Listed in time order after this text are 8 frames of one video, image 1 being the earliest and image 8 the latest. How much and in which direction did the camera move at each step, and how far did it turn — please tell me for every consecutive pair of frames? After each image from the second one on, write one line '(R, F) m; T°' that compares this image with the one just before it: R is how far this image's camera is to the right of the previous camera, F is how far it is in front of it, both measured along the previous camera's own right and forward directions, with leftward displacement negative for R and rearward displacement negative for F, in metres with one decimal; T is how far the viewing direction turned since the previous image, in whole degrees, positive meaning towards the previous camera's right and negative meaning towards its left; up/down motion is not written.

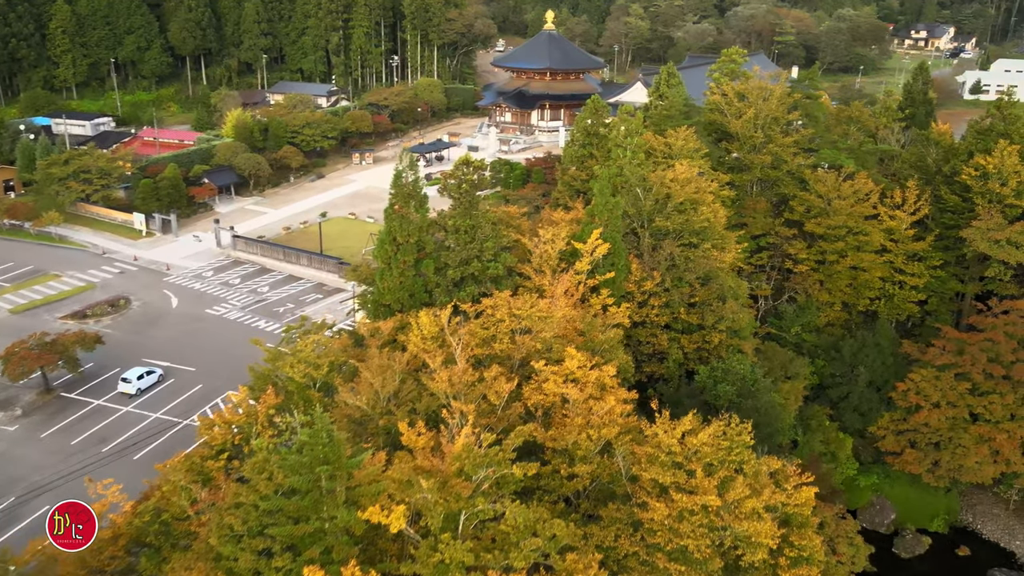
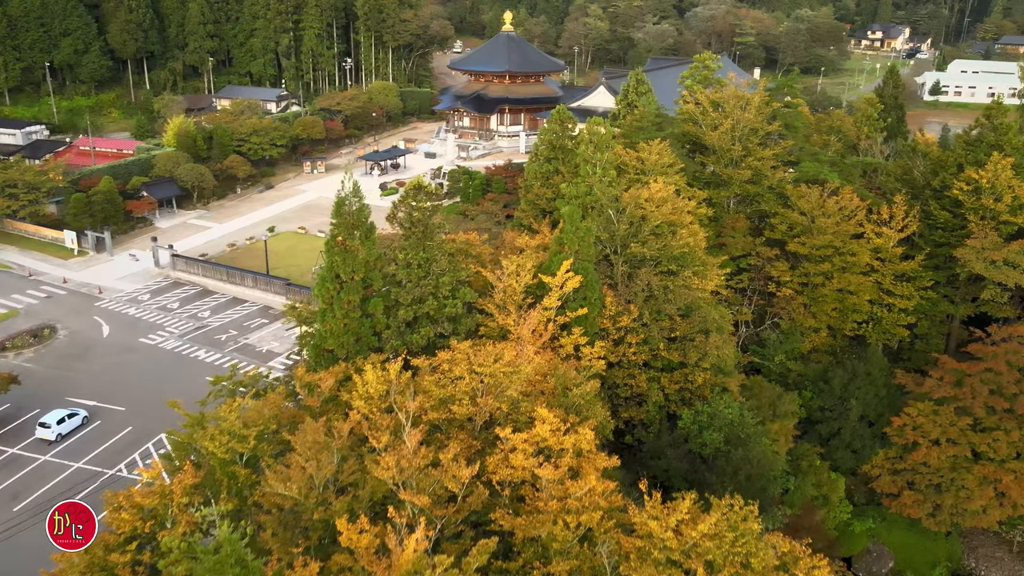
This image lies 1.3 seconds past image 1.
(0.0, +1.8) m; +3°
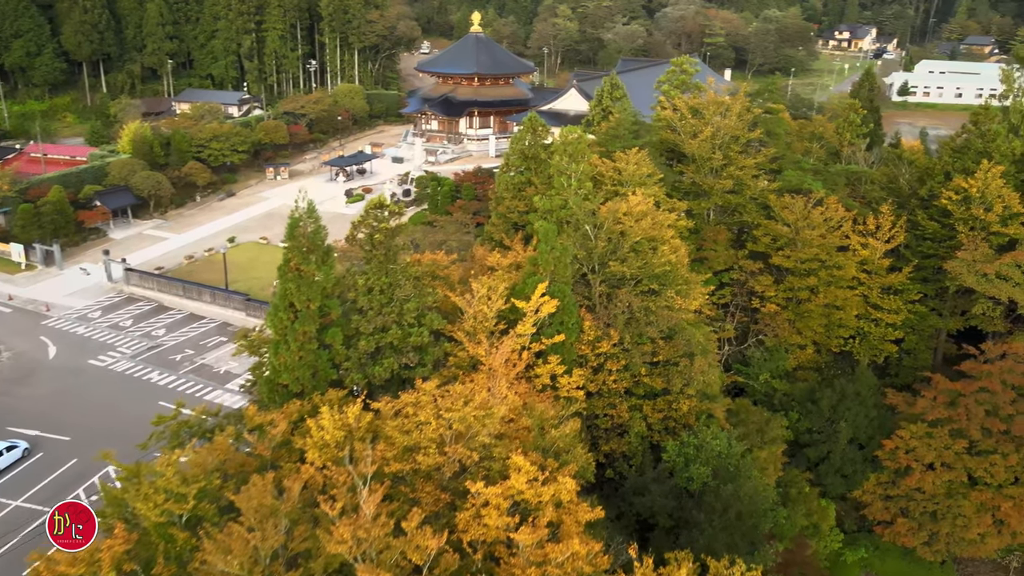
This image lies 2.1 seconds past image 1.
(0.0, +1.0) m; +2°
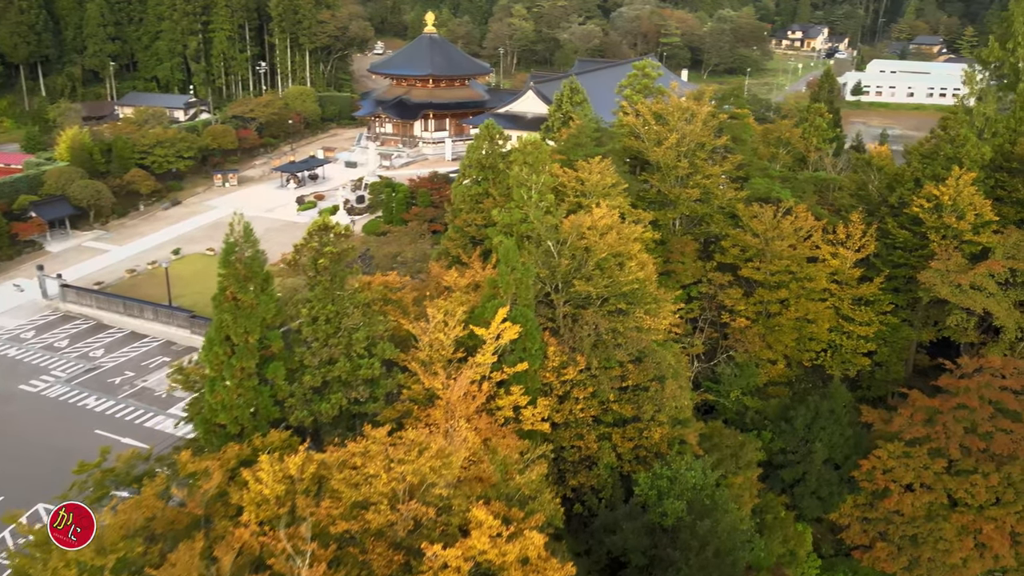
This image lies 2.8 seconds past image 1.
(0.0, +0.9) m; +3°
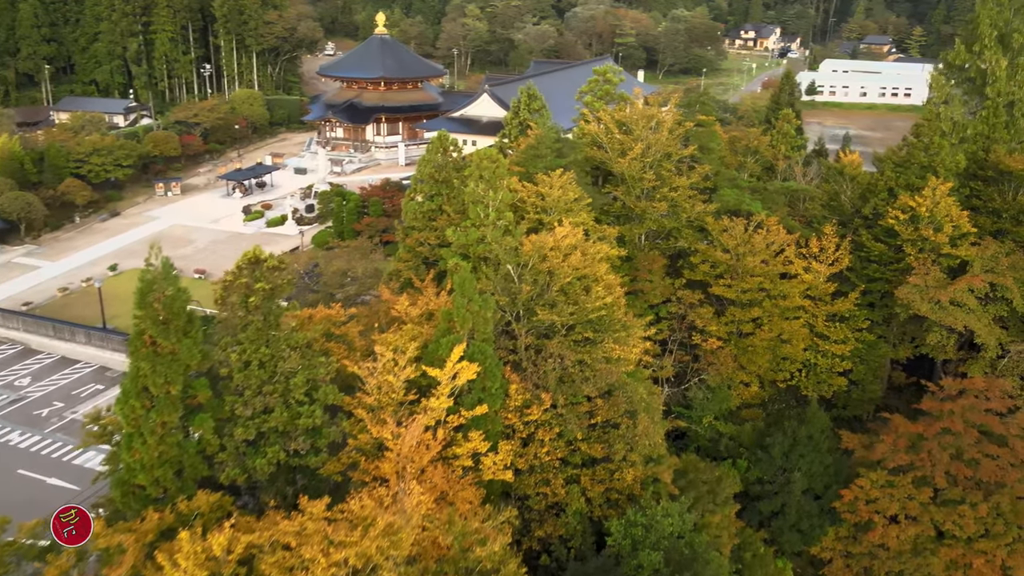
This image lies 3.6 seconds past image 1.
(0.0, +1.1) m; +3°
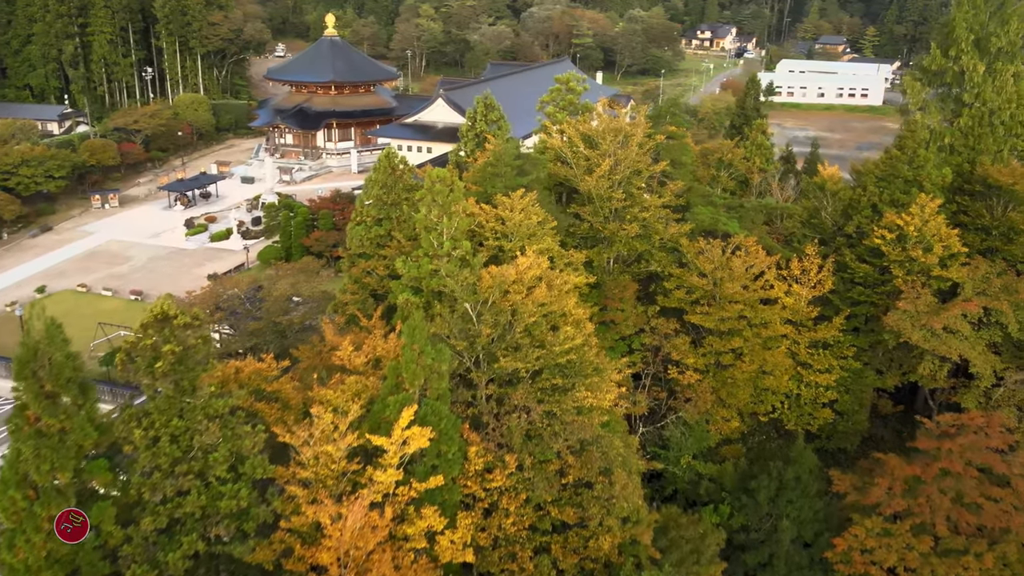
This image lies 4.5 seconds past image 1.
(0.0, +1.5) m; +3°
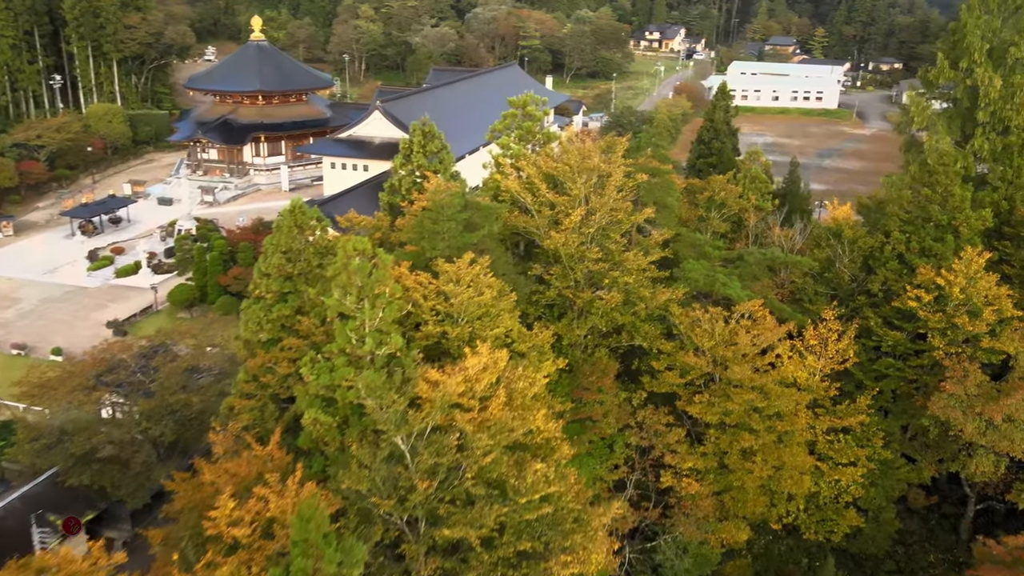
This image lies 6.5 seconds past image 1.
(0.0, +3.3) m; +3°
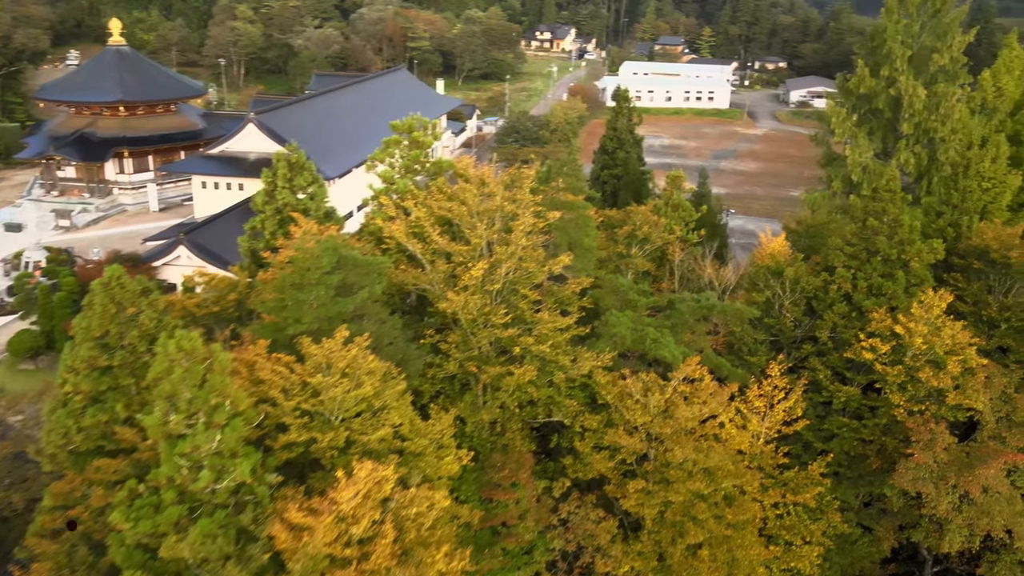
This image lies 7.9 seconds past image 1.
(+0.1, +2.2) m; +7°
